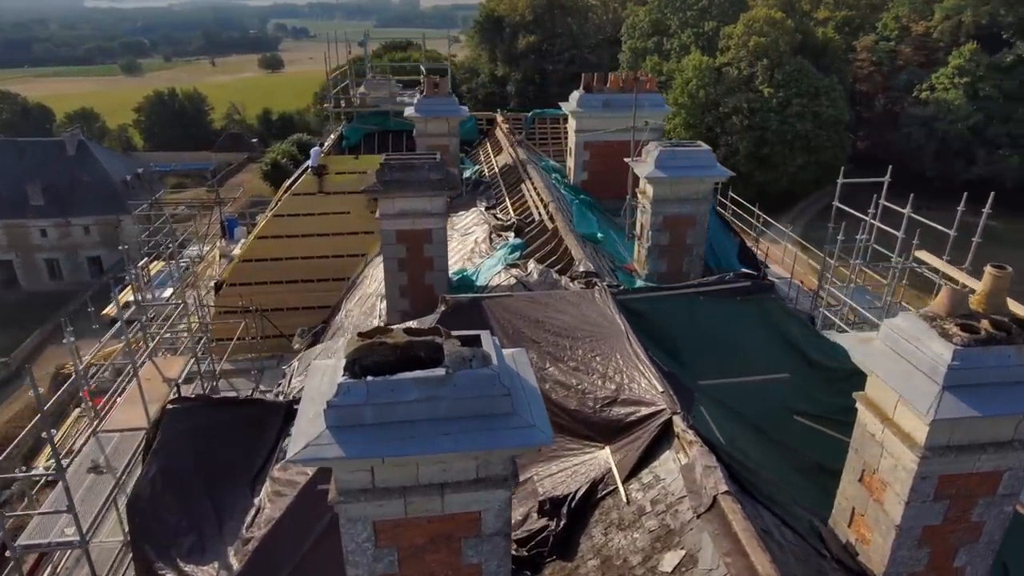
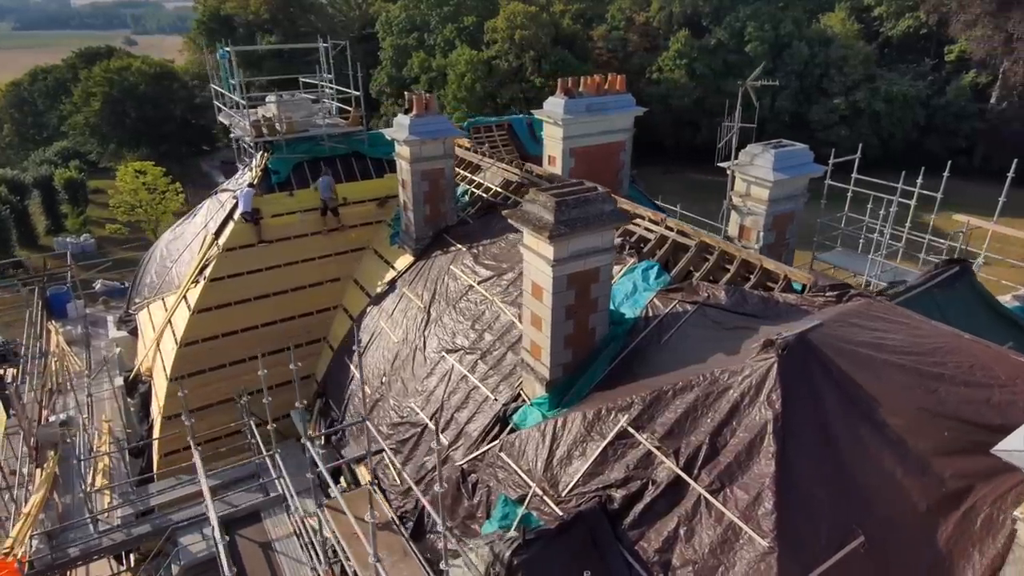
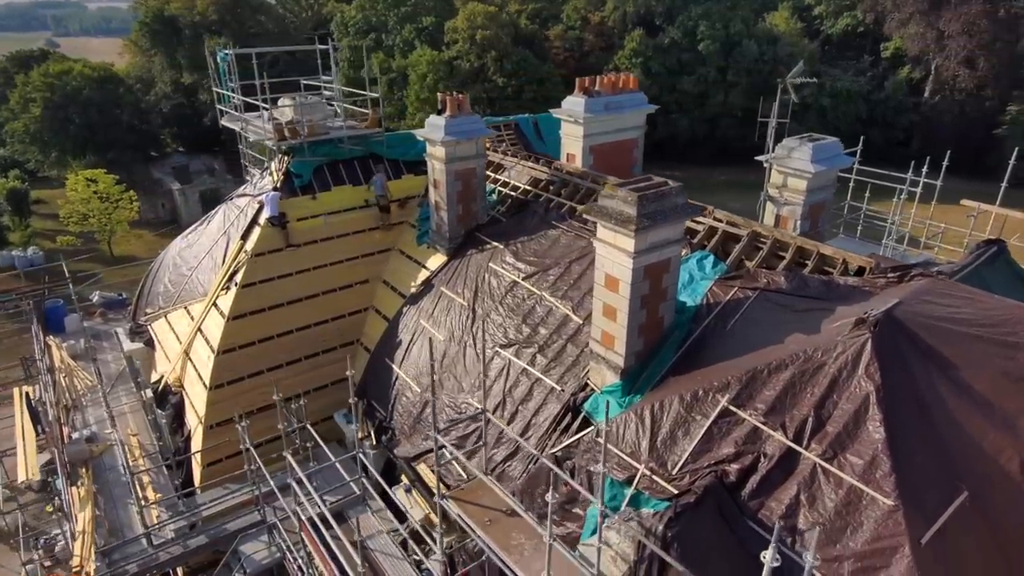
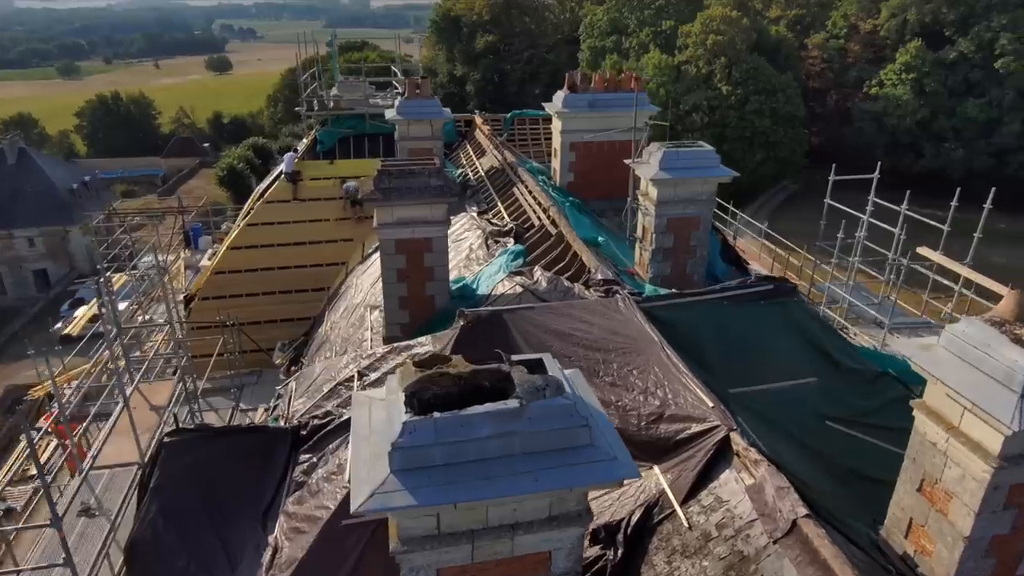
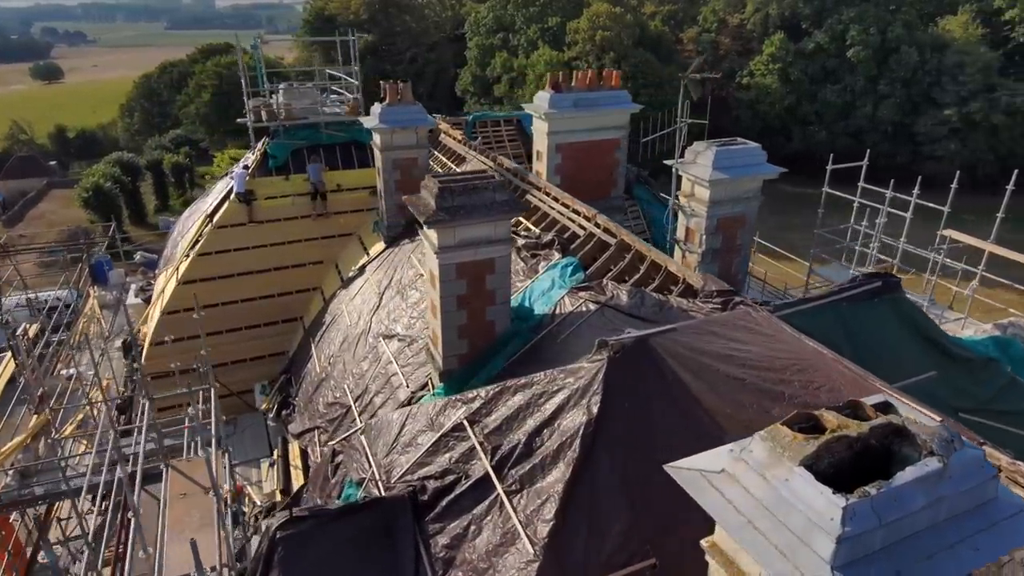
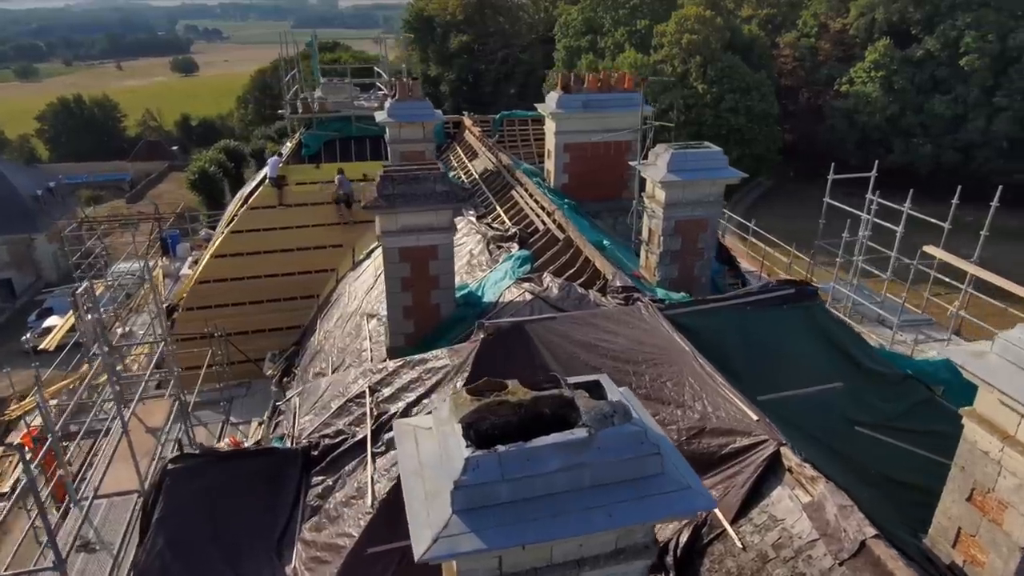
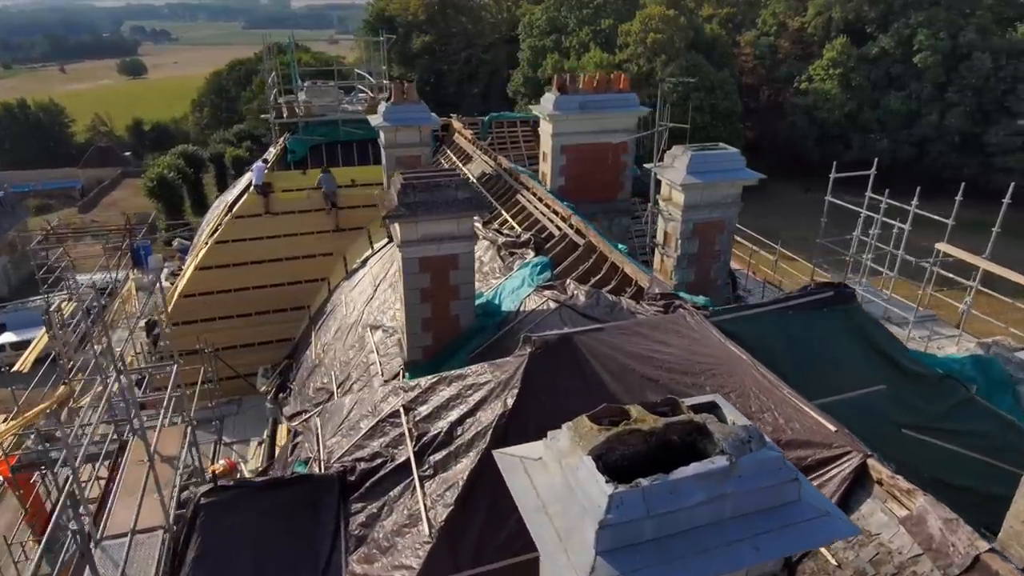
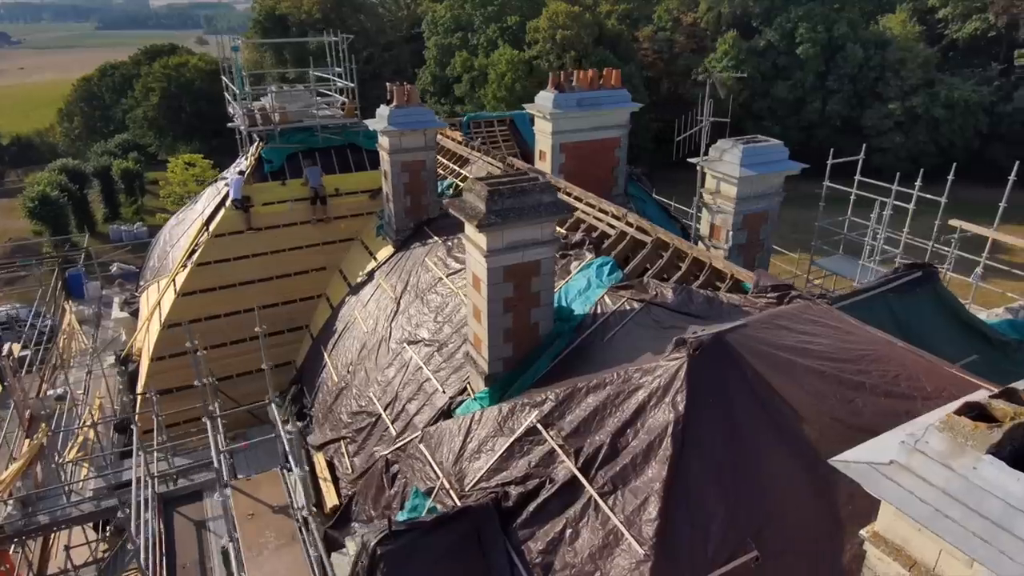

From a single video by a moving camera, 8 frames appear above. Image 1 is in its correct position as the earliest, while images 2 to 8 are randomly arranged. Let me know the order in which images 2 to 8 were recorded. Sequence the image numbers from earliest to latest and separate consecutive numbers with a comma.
4, 6, 7, 5, 8, 2, 3
